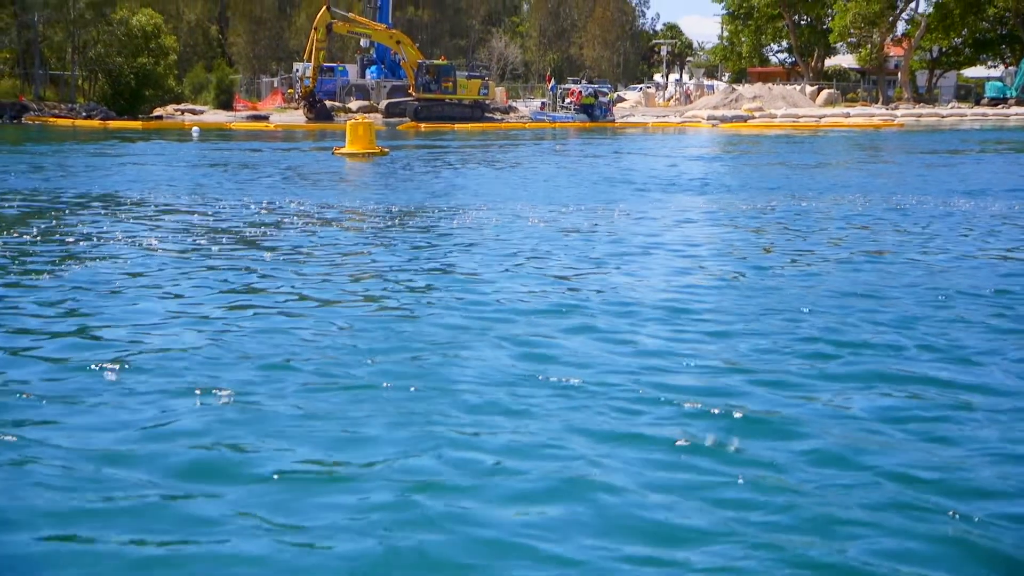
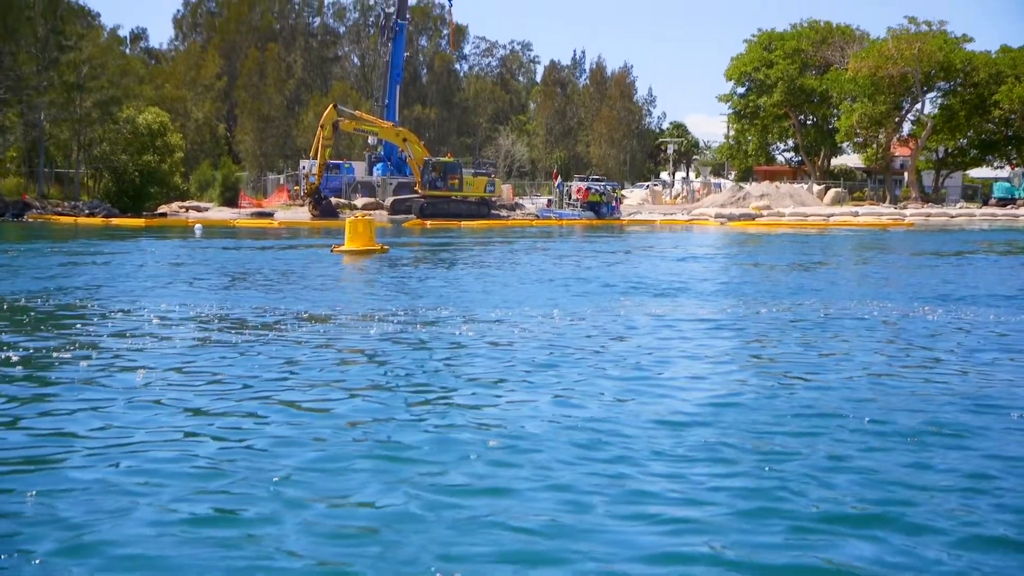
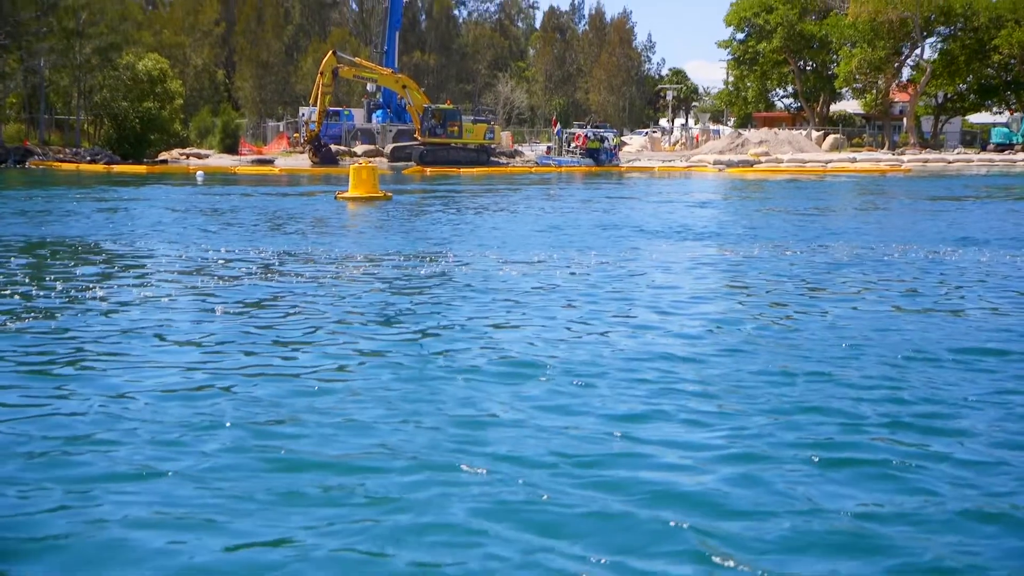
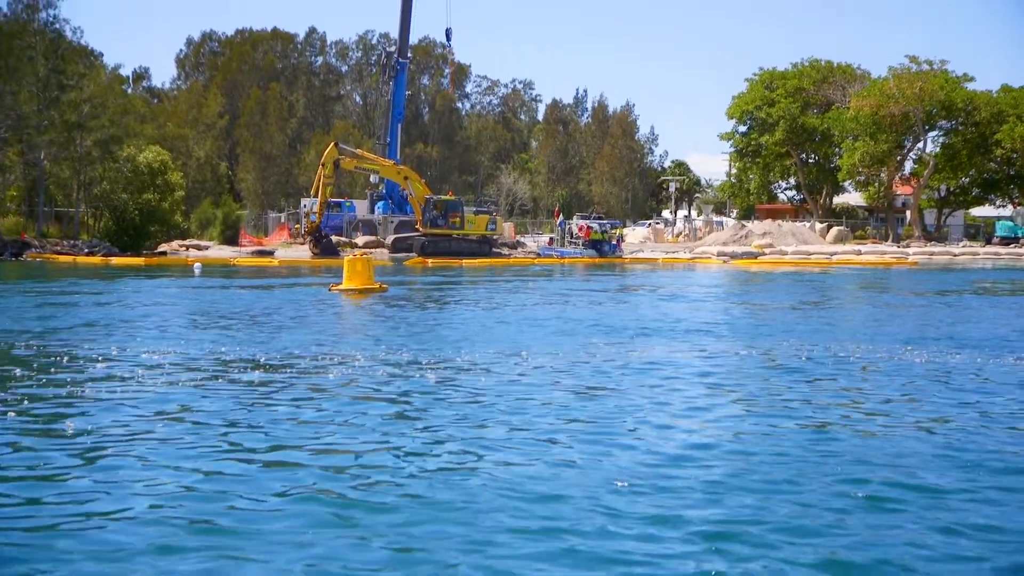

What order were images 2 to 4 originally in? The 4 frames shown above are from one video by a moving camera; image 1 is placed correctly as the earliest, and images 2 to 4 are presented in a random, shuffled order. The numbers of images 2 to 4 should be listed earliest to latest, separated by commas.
3, 2, 4
